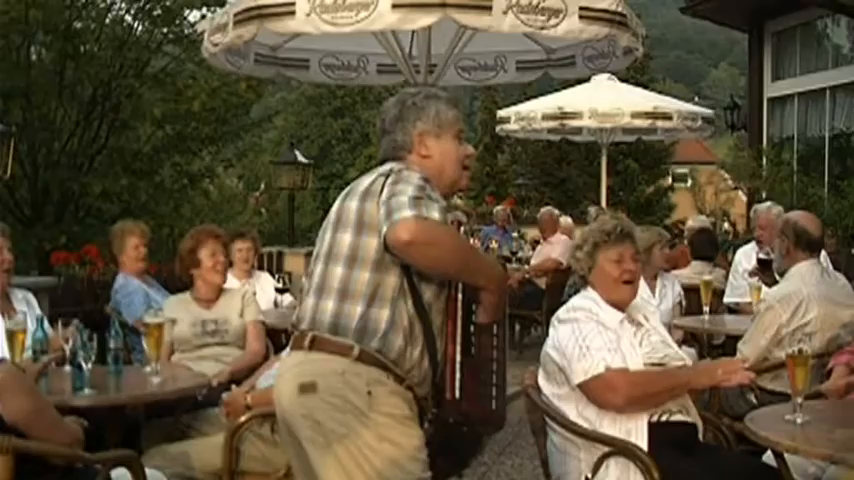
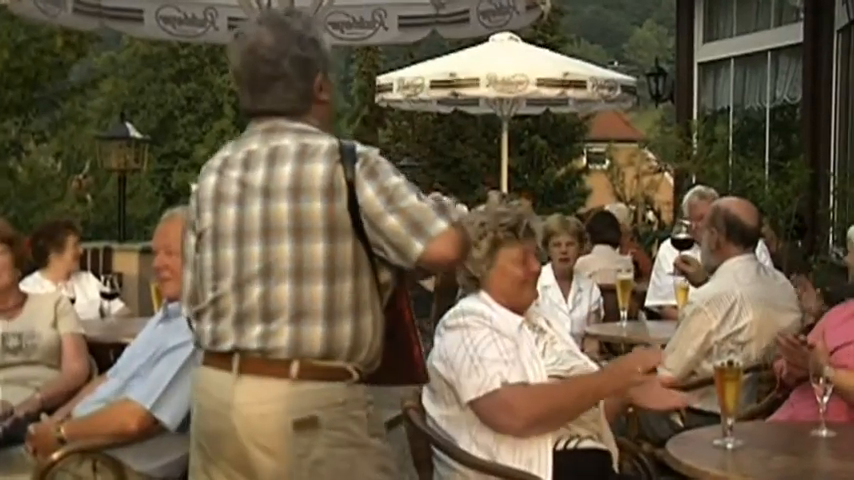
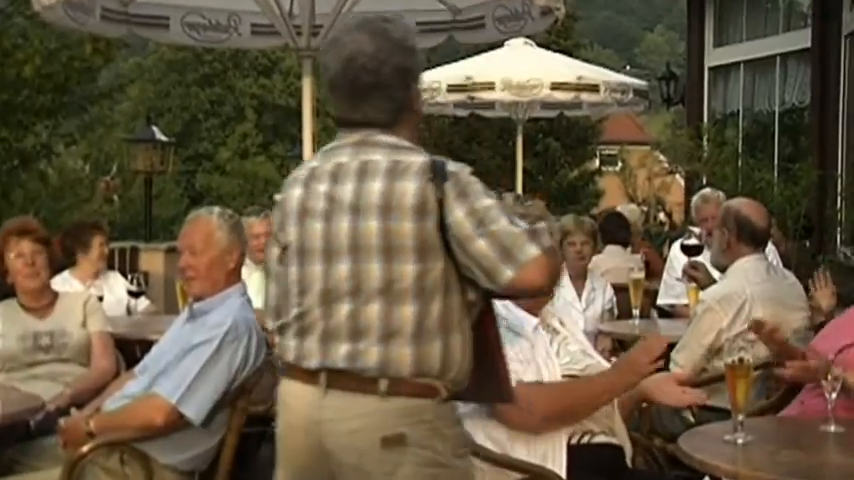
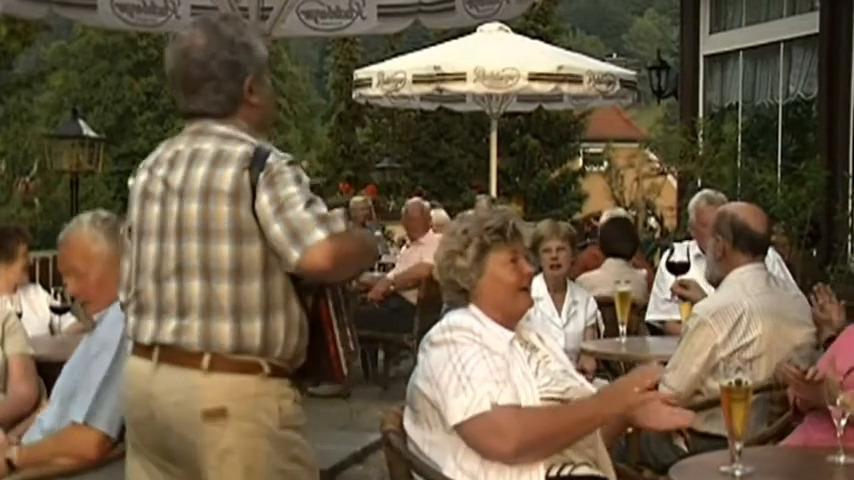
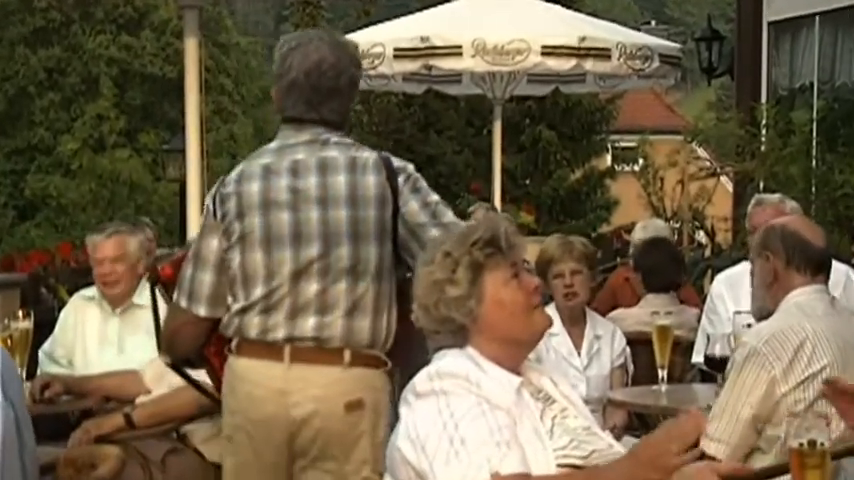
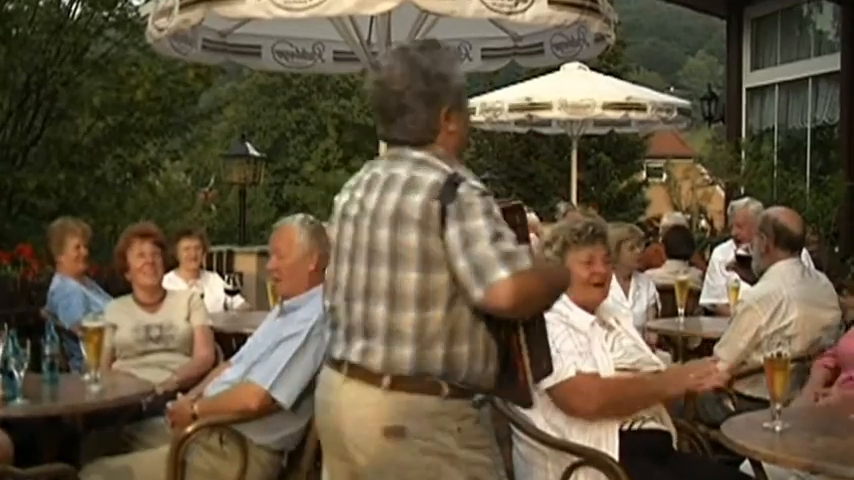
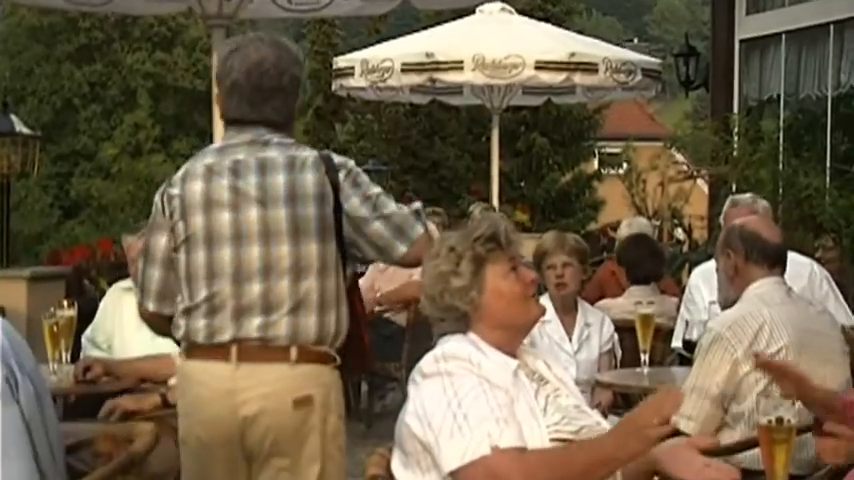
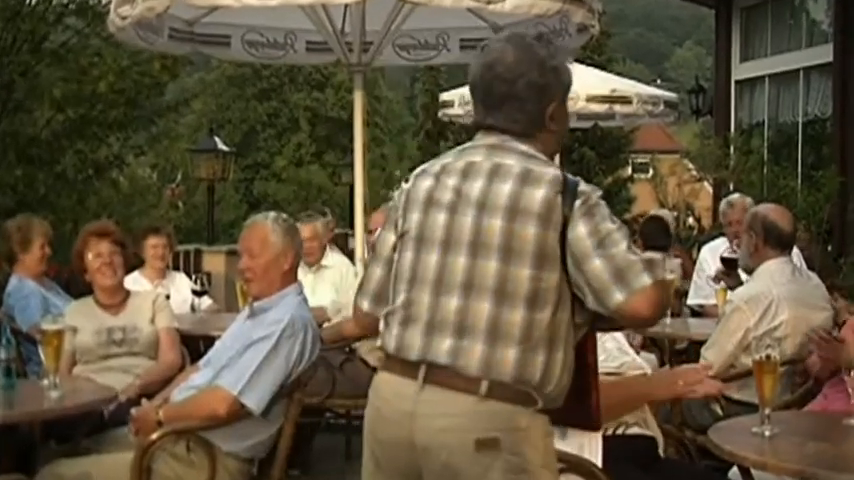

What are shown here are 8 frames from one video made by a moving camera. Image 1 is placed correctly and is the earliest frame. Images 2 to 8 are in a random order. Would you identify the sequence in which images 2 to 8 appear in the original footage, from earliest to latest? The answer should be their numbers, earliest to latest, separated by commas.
6, 8, 3, 2, 4, 7, 5
